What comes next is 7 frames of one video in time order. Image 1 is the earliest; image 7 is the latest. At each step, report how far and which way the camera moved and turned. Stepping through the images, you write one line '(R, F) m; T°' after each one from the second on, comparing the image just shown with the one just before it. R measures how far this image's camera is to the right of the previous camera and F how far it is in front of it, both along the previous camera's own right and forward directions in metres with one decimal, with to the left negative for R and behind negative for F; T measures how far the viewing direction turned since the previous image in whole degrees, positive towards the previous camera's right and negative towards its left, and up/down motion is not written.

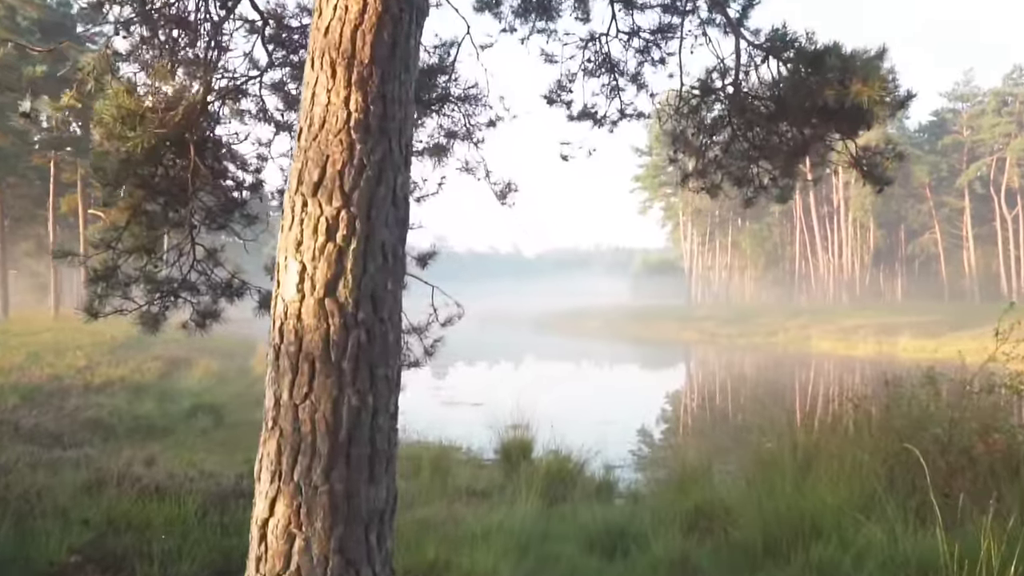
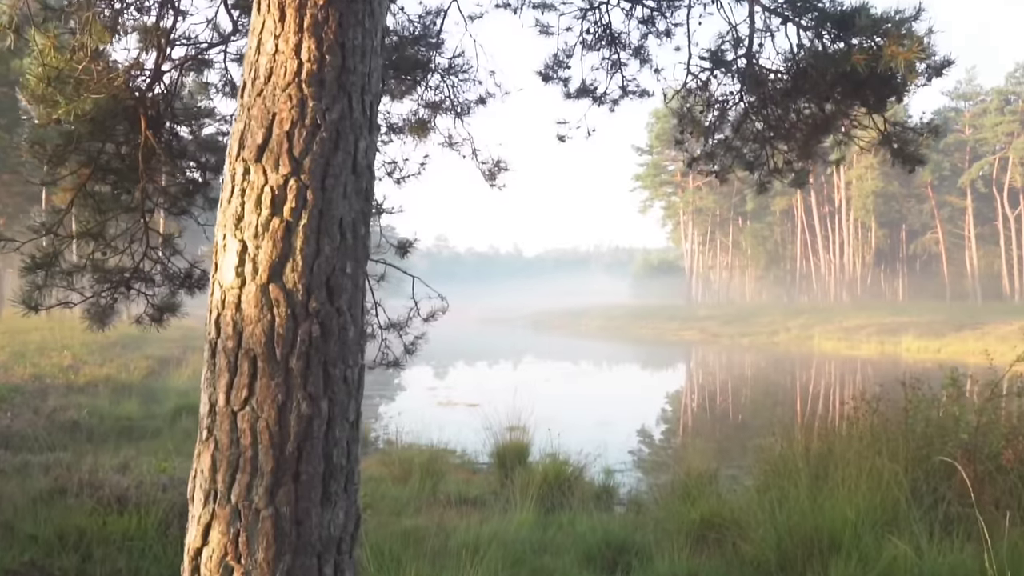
(0.0, +0.4) m; 0°
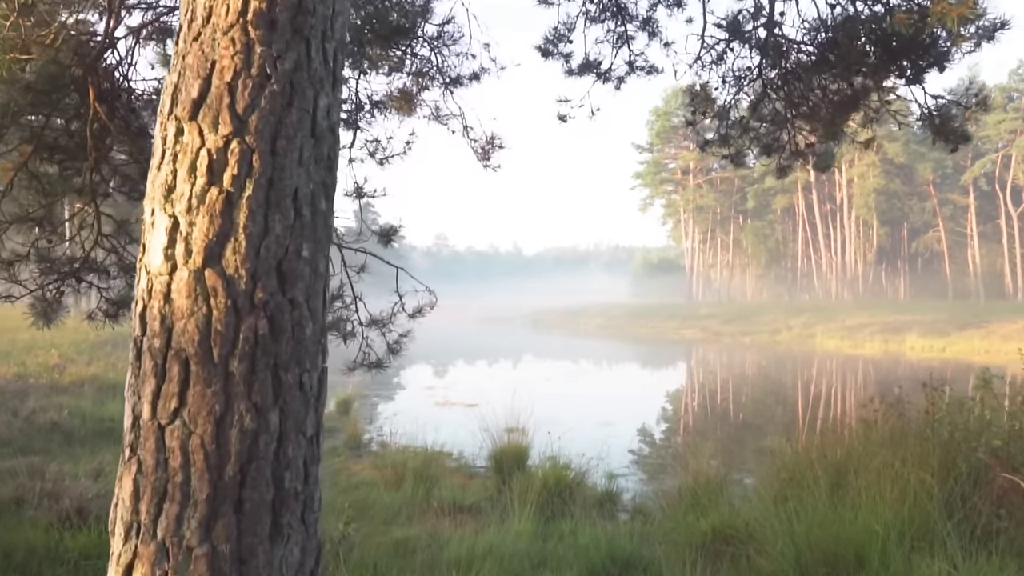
(0.0, +0.4) m; 0°
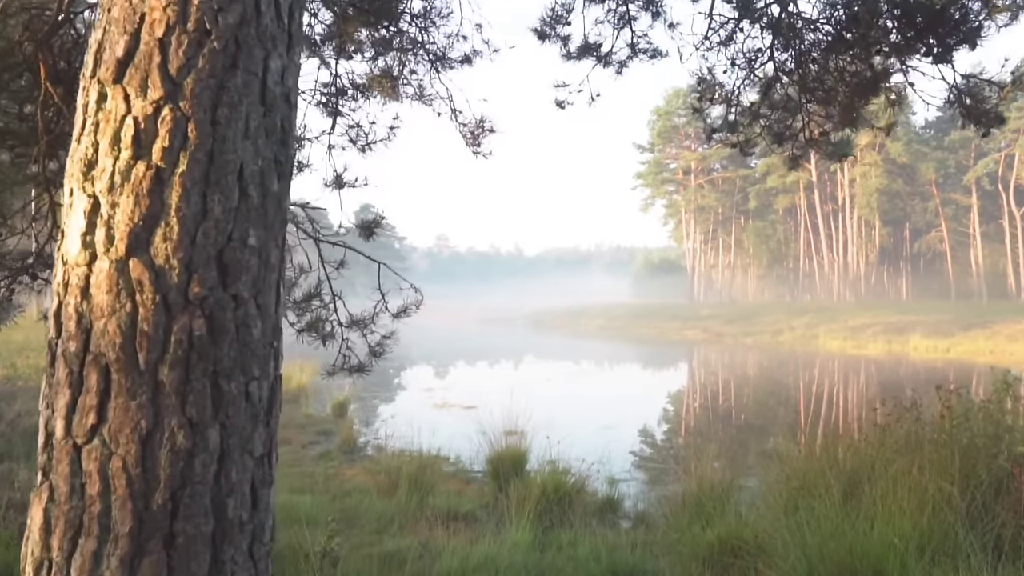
(0.0, +0.2) m; 0°
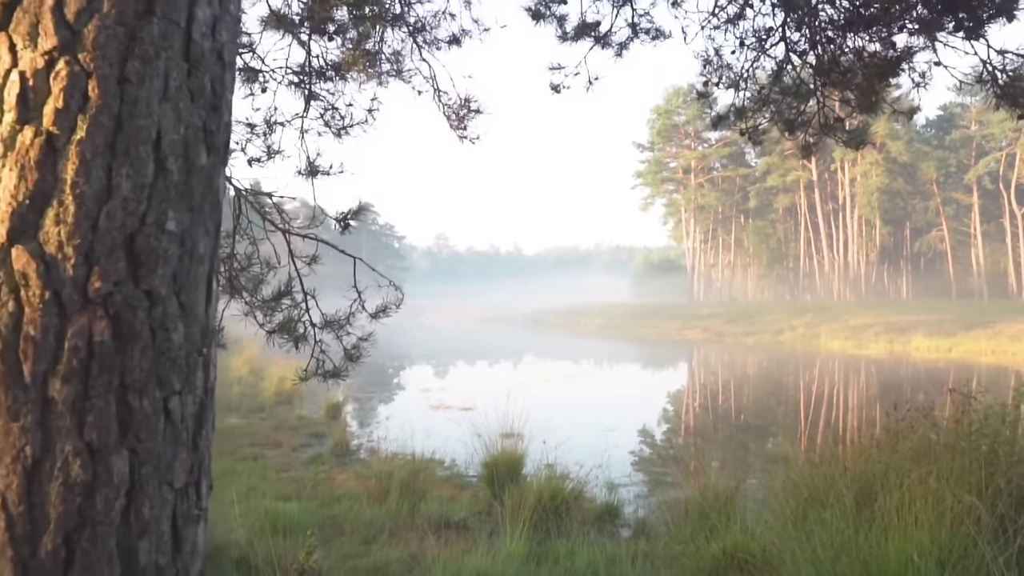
(0.0, +0.3) m; 0°
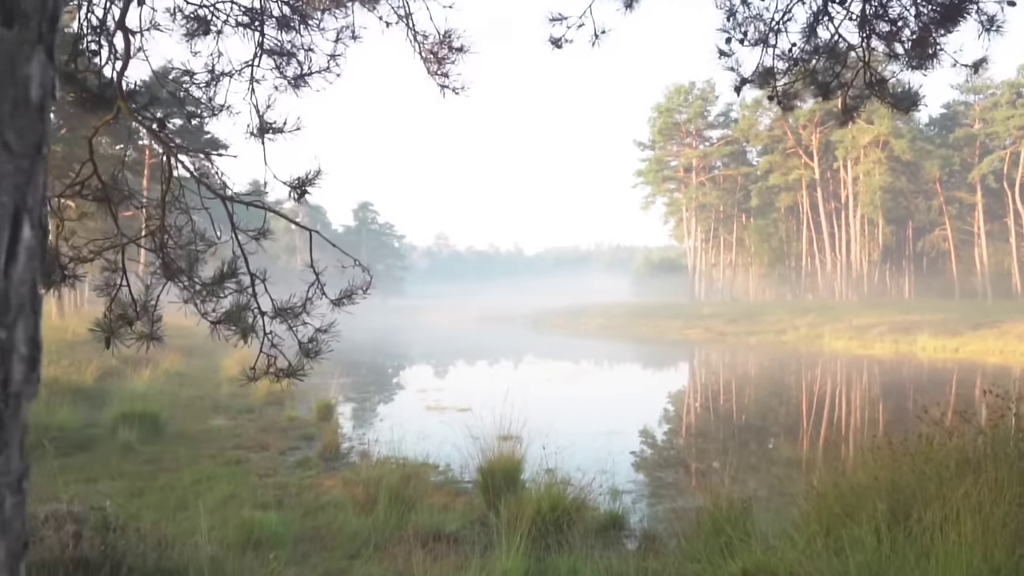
(0.0, +0.5) m; 0°
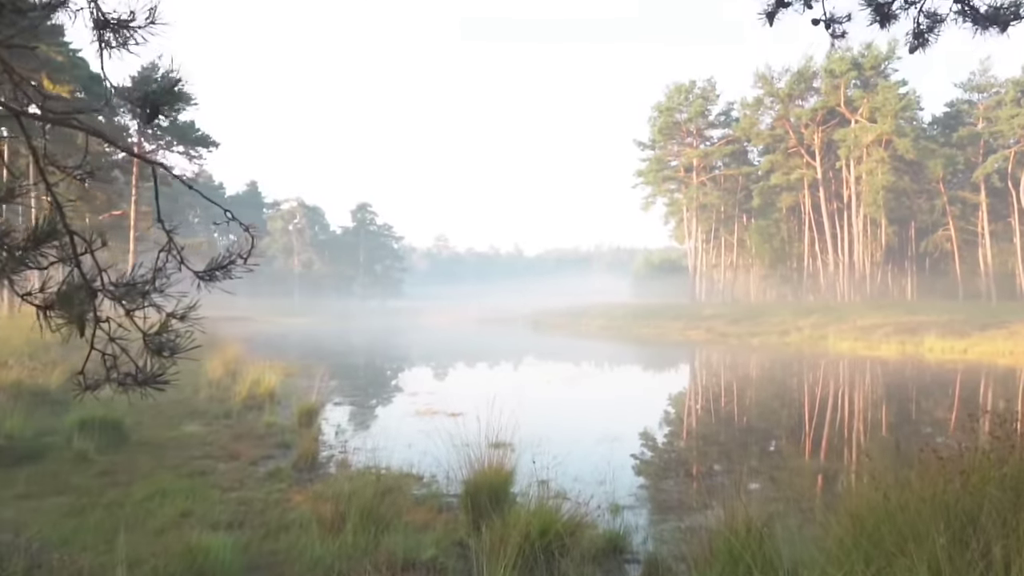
(+0.1, +0.7) m; 0°
